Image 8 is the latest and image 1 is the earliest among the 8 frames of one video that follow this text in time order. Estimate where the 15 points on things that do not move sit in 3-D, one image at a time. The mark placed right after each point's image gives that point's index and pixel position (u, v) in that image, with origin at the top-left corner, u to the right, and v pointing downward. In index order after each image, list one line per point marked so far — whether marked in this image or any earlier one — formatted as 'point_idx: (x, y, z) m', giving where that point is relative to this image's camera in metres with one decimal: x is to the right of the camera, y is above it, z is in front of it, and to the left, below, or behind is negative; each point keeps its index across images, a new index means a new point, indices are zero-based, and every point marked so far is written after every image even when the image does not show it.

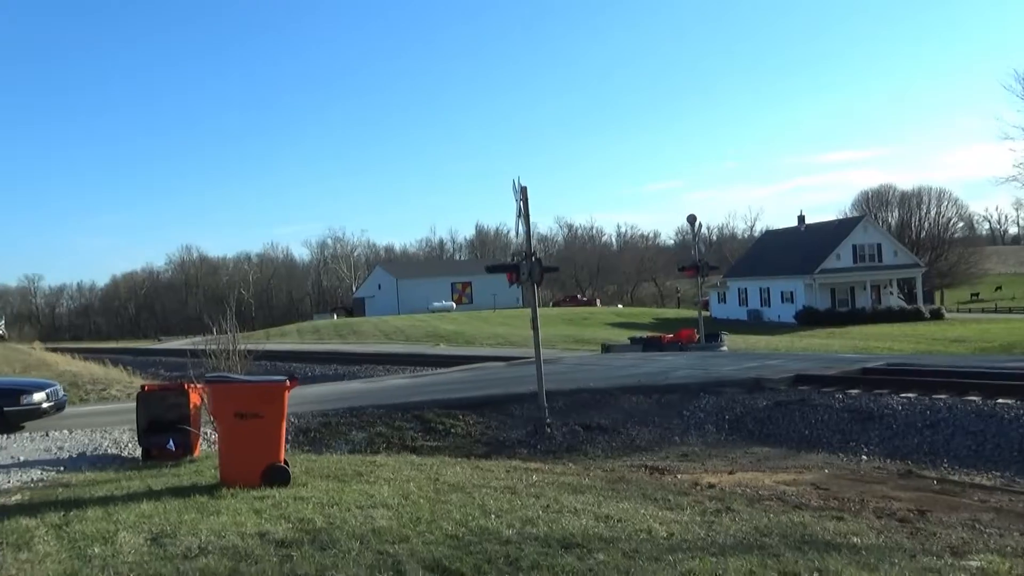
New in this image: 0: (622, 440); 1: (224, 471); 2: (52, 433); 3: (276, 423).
0: (+1.7, -2.4, +14.6) m
1: (-3.3, -2.1, +10.9) m
2: (-7.7, -2.5, +15.6) m
3: (-2.7, -1.6, +10.9) m
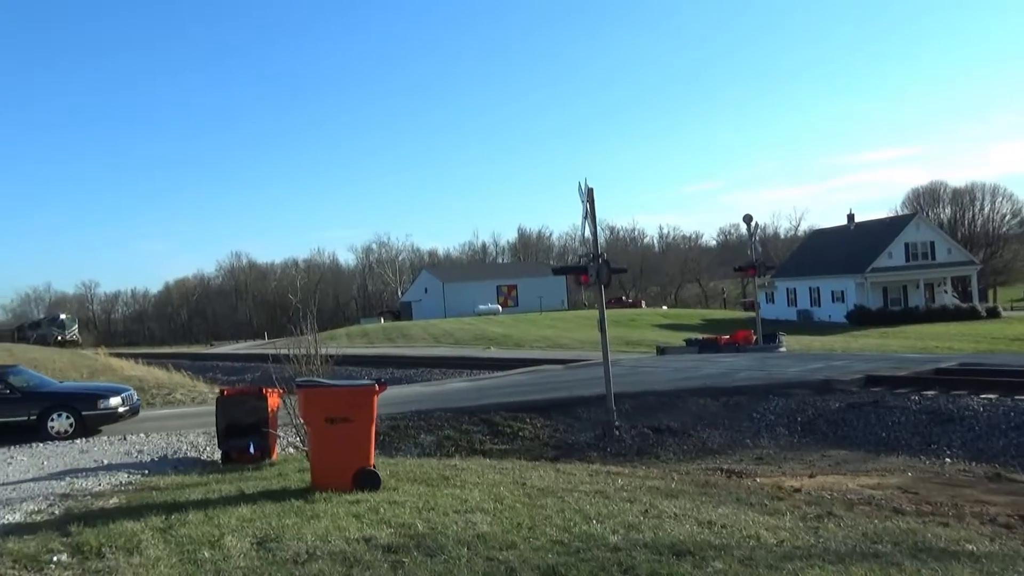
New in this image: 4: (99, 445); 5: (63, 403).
0: (+2.8, -2.4, +14.6) m
1: (-2.3, -2.2, +11.0) m
2: (-6.6, -2.6, +15.9) m
3: (-1.7, -1.7, +11.0) m
4: (-6.8, -2.6, +15.3) m
5: (-7.9, -2.1, +16.2) m
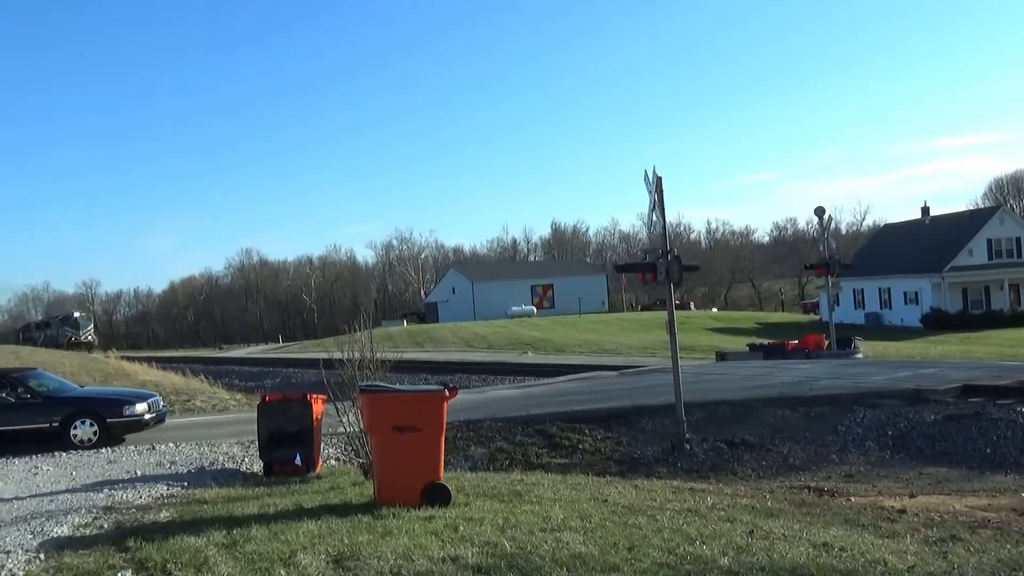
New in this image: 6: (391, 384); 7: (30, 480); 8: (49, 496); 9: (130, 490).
0: (+3.7, -2.4, +13.4) m
1: (-1.4, -2.2, +9.9) m
2: (-5.6, -2.6, +14.8) m
3: (-0.8, -1.6, +9.9) m
4: (-5.9, -2.6, +14.2) m
5: (-6.9, -2.1, +15.1) m
6: (-1.3, -1.1, +10.1) m
7: (-6.5, -2.6, +12.5) m
8: (-5.6, -2.5, +11.3) m
9: (-4.7, -2.5, +11.5) m
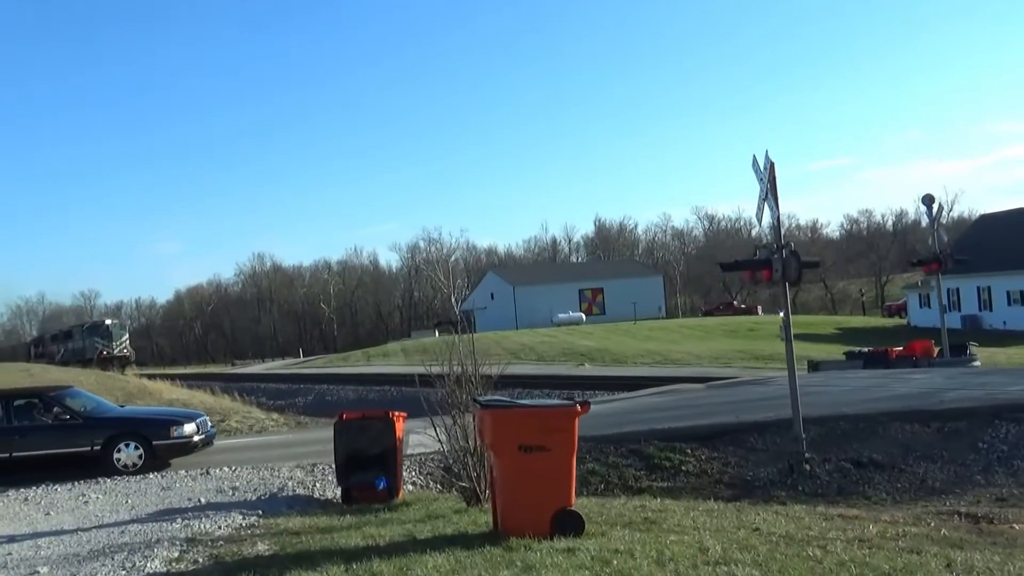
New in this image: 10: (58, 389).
0: (+5.1, -2.4, +12.1) m
1: (-0.1, -2.1, +8.6) m
2: (-4.3, -2.6, +13.5) m
3: (+0.5, -1.6, +8.6) m
4: (-4.5, -2.6, +12.9) m
5: (-5.6, -2.1, +13.9) m
6: (0.0, -1.0, +8.8) m
7: (-5.1, -2.6, +11.2) m
8: (-4.2, -2.5, +10.1) m
9: (-3.4, -2.5, +10.3) m
10: (-6.6, -1.5, +13.8) m
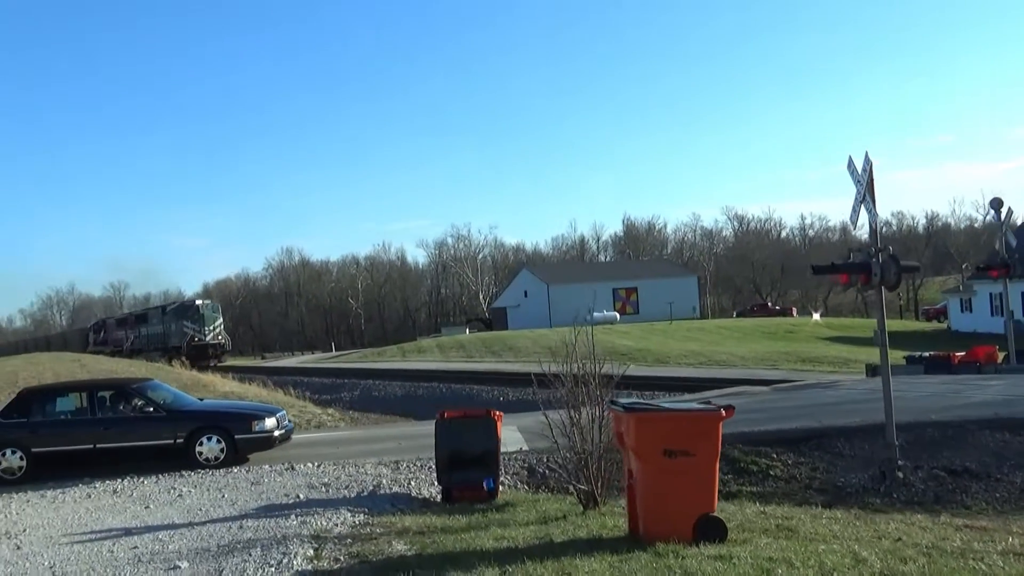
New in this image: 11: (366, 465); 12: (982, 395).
0: (+6.3, -2.5, +12.0) m
1: (+1.2, -2.1, +8.5) m
2: (-3.0, -2.5, +13.4) m
3: (+1.8, -1.6, +8.5) m
4: (-3.3, -2.5, +12.8) m
5: (-4.3, -2.0, +13.7) m
6: (+1.3, -1.0, +8.7) m
7: (-3.9, -2.5, +11.1) m
8: (-3.0, -2.5, +9.9) m
9: (-2.1, -2.4, +10.1) m
10: (-5.4, -1.4, +13.6) m
11: (-2.1, -2.5, +13.5) m
12: (+7.6, -1.7, +15.2) m
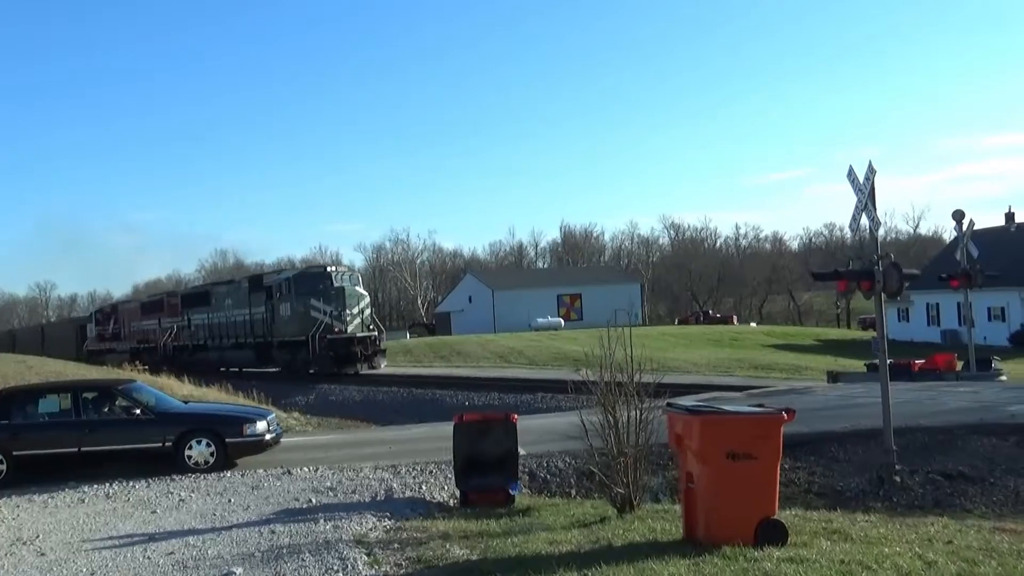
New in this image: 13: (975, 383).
0: (+6.5, -2.6, +12.3) m
1: (+1.7, -2.1, +8.3) m
2: (-3.0, -2.5, +12.8) m
3: (+2.3, -1.6, +8.4) m
4: (-3.2, -2.5, +12.2) m
5: (-4.3, -1.9, +13.0) m
6: (+1.8, -1.0, +8.6) m
7: (-3.6, -2.4, +10.4) m
8: (-2.6, -2.4, +9.3) m
9: (-1.7, -2.4, +9.6) m
10: (-5.3, -1.3, +12.8) m
11: (-2.1, -2.5, +13.0) m
12: (+7.4, -1.9, +15.7) m
13: (+8.6, -1.8, +17.6) m
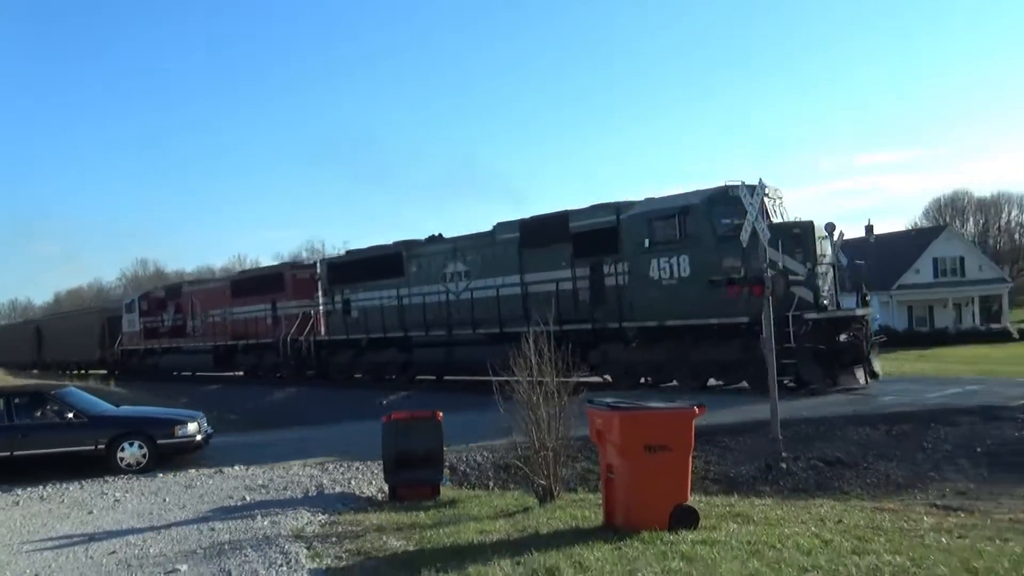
0: (+5.4, -2.7, +13.6) m
1: (+1.1, -2.2, +9.1) m
2: (-4.0, -2.5, +13.1) m
3: (+1.7, -1.7, +9.3) m
4: (-4.2, -2.5, +12.4) m
5: (-5.4, -2.0, +13.2) m
6: (+1.2, -1.1, +9.4) m
7: (-4.4, -2.5, +10.6) m
8: (-3.3, -2.4, +9.7) m
9: (-2.5, -2.4, +10.1) m
10: (-6.3, -1.3, +12.8) m
11: (-3.1, -2.5, +13.4) m
12: (+6.0, -2.0, +17.0) m
13: (+7.1, -1.8, +19.0) m
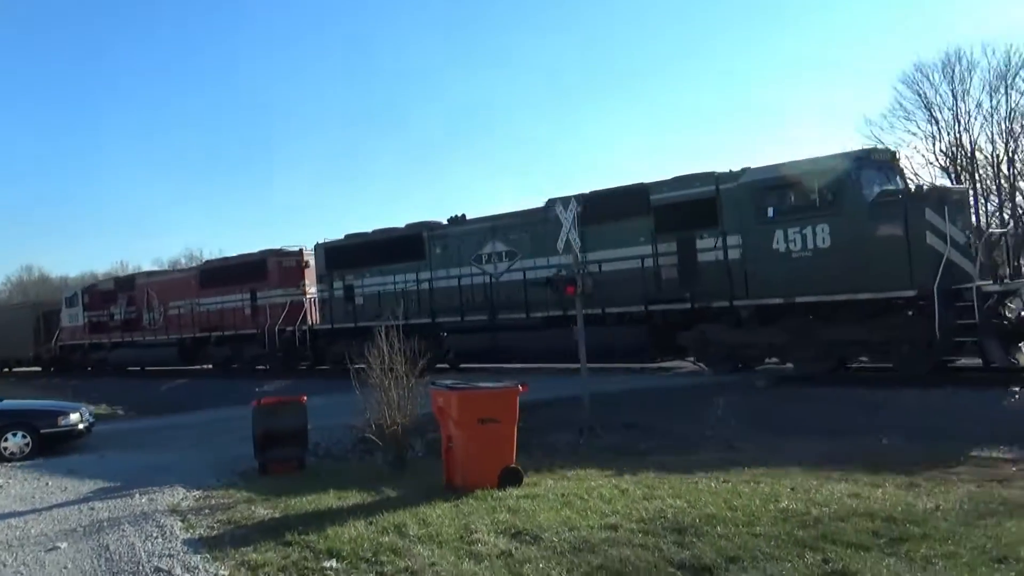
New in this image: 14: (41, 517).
0: (+3.3, -2.5, +15.7) m
1: (-0.6, -2.2, +10.8) m
2: (-6.1, -2.5, +14.2) m
3: (0.0, -1.6, +11.0) m
4: (-6.2, -2.5, +13.5) m
5: (-7.4, -2.0, +14.1) m
6: (-0.5, -1.1, +11.0) m
7: (-6.2, -2.5, +11.7) m
8: (-5.0, -2.5, +10.9) m
9: (-4.2, -2.5, +11.3) m
10: (-8.4, -1.4, +13.6) m
11: (-5.2, -2.5, +14.5) m
12: (+3.5, -1.8, +19.1) m
13: (+4.3, -1.6, +21.2) m
14: (-5.1, -2.5, +10.4) m
